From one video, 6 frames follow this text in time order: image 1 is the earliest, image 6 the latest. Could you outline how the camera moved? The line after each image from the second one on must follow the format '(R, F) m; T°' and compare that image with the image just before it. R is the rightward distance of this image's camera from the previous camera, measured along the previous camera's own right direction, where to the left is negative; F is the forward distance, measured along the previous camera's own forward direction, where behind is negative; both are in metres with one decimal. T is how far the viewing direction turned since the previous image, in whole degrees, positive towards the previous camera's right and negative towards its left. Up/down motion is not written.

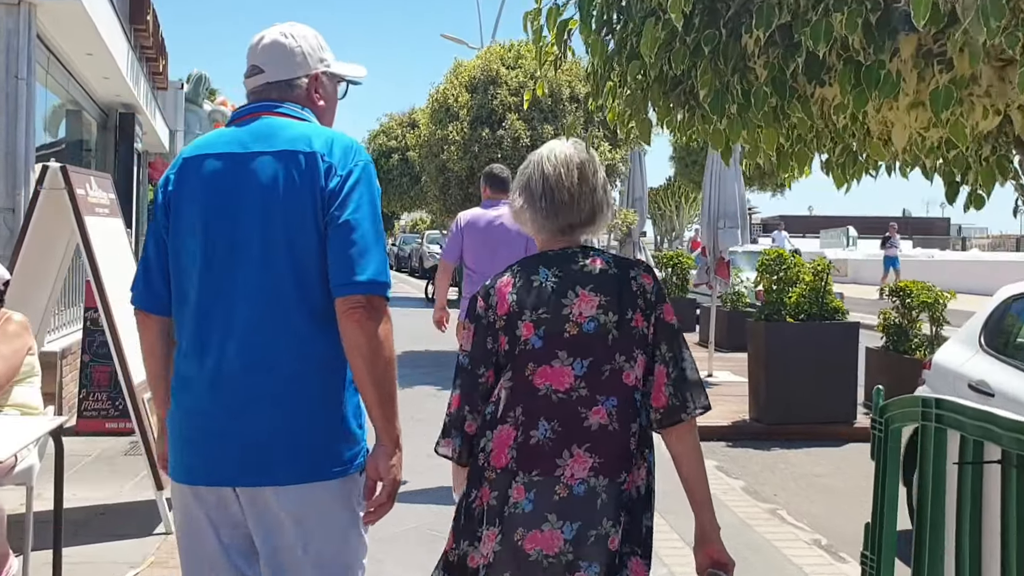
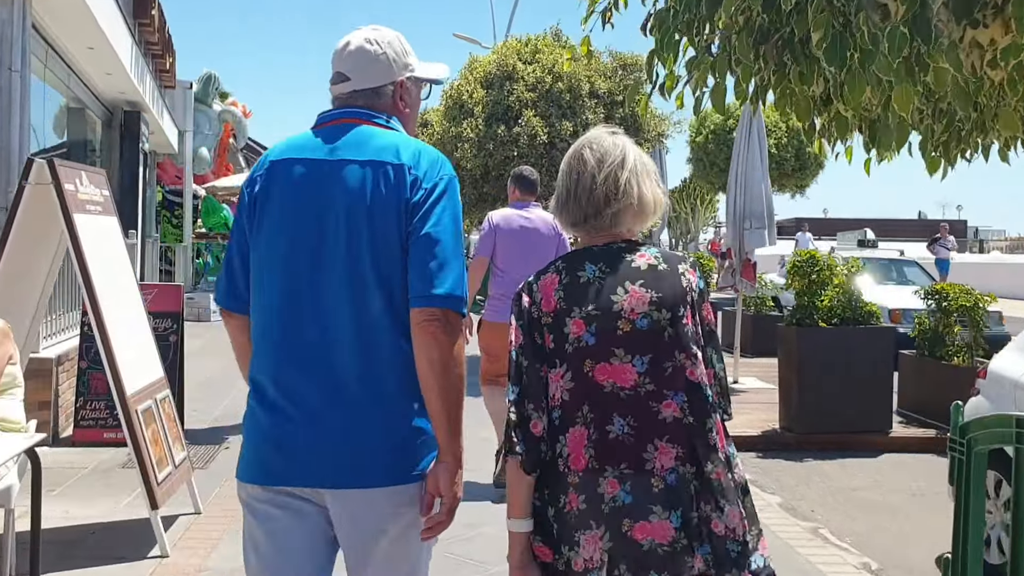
(-0.1, +0.4) m; -1°
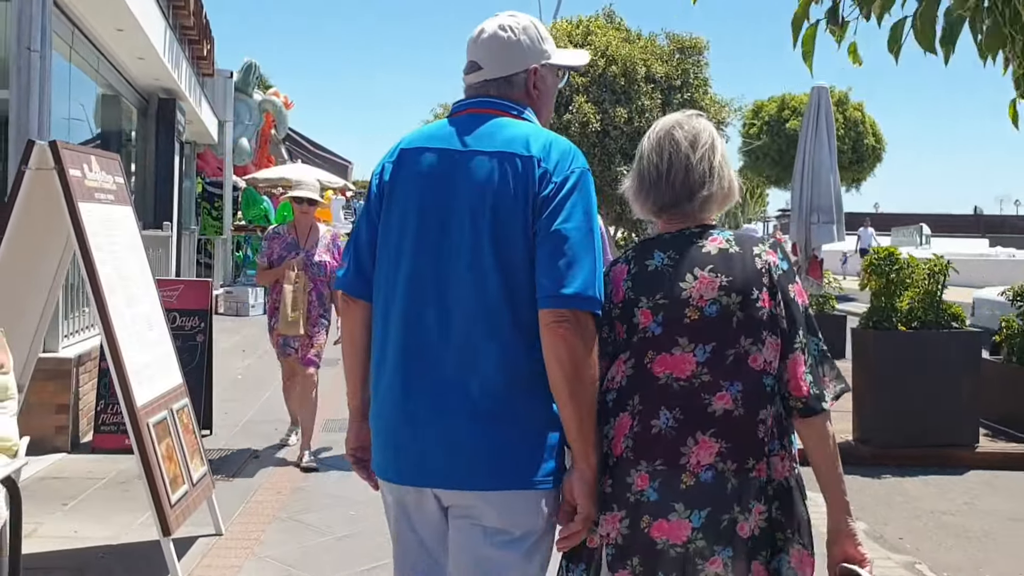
(-0.1, +0.6) m; -3°
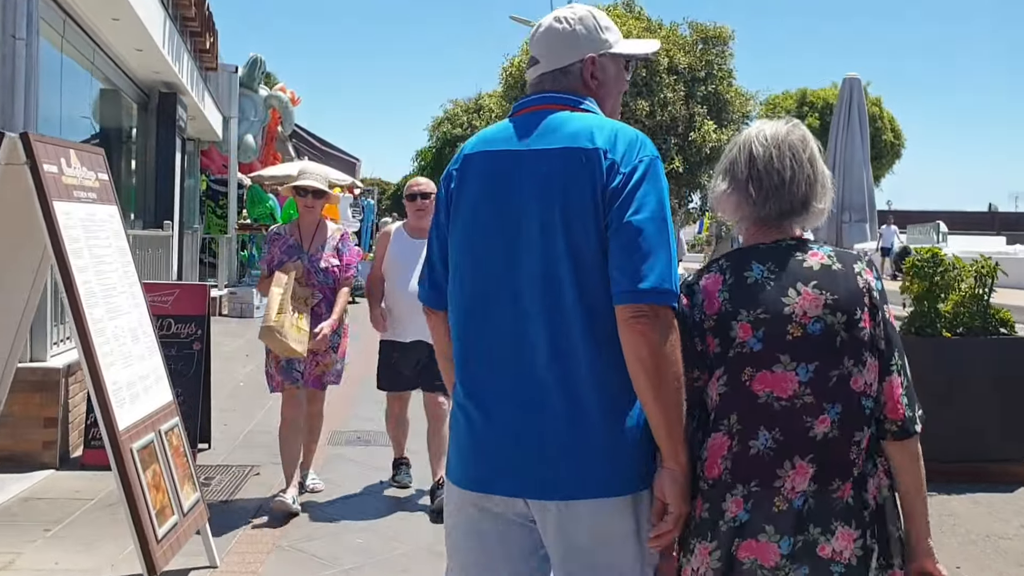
(-0.1, +0.4) m; 0°
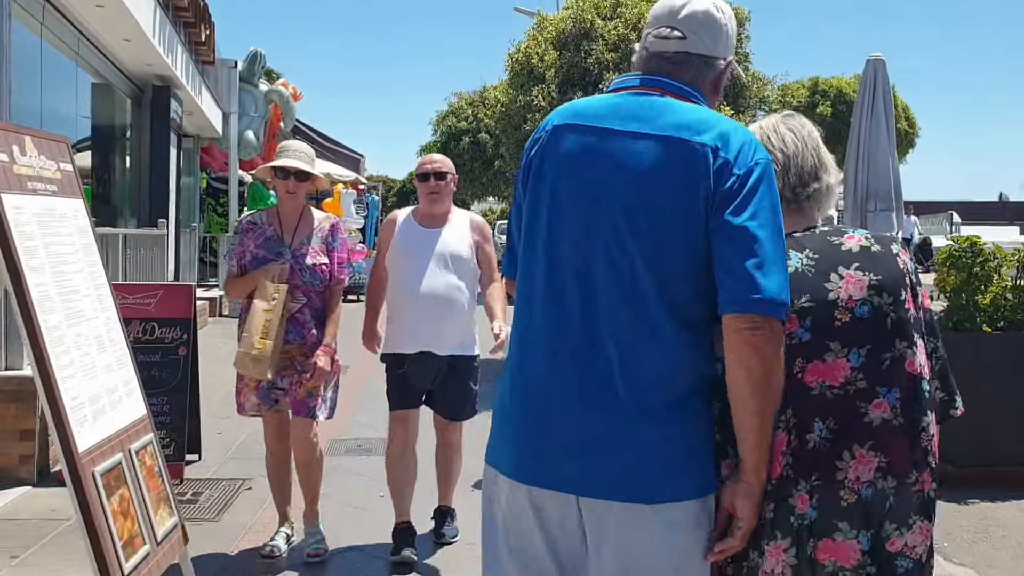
(0.0, +0.4) m; -1°
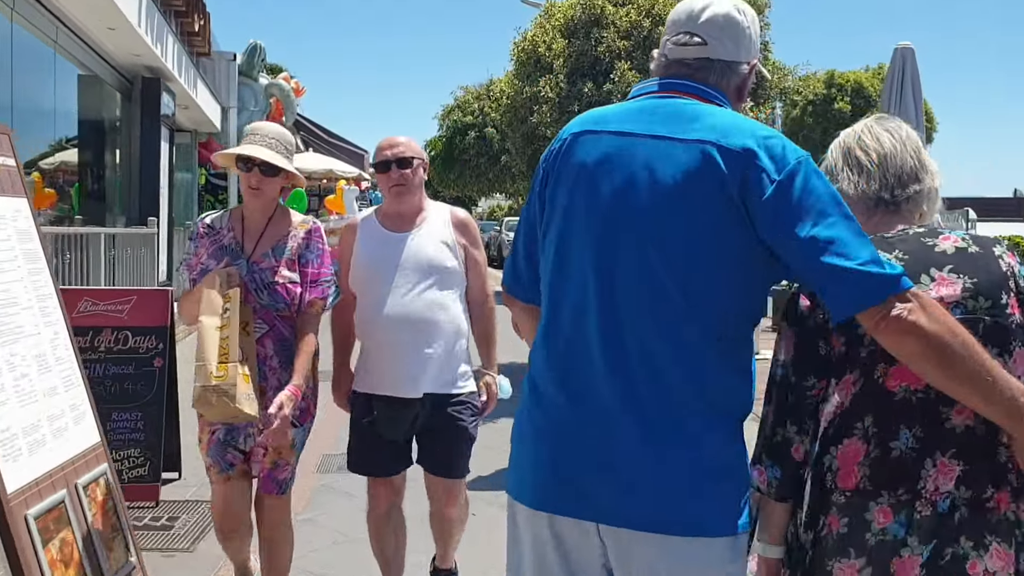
(0.0, +0.5) m; 0°
